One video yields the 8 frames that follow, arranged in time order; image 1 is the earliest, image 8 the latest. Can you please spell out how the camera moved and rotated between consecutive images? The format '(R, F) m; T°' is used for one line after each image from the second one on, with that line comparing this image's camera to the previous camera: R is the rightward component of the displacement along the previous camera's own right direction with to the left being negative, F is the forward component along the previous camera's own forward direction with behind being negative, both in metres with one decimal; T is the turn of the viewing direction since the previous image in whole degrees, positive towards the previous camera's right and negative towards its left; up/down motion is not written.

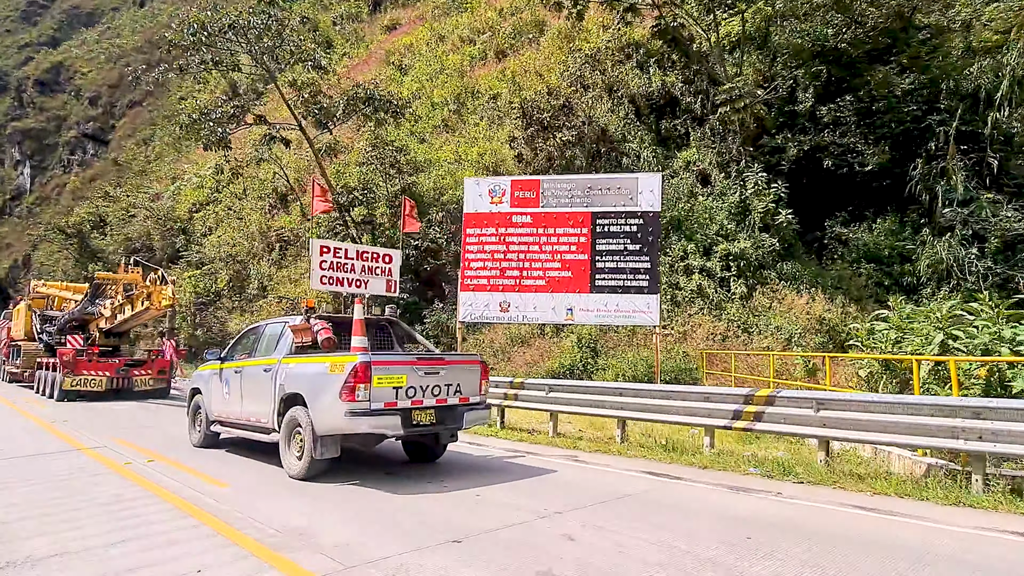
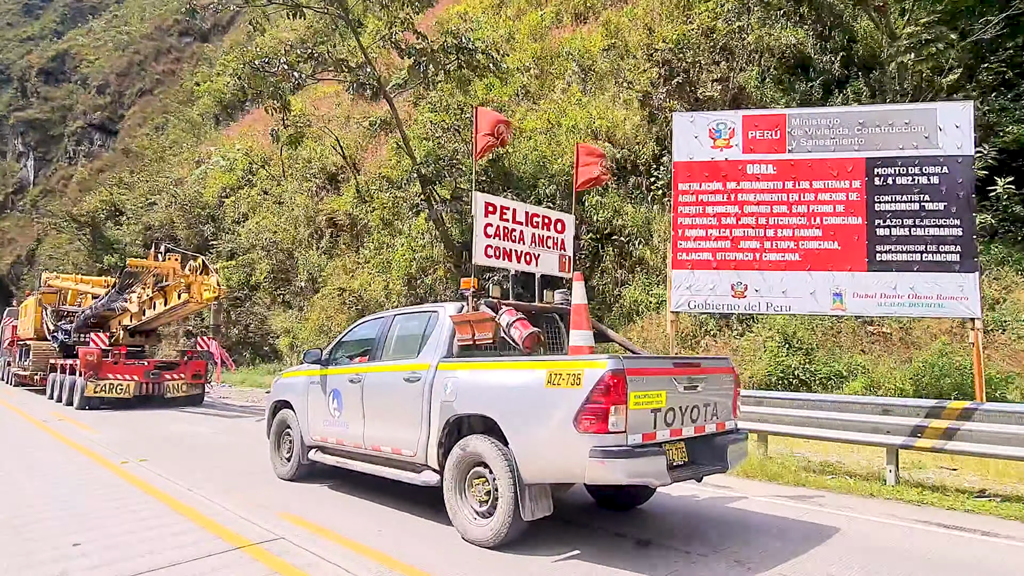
(-2.9, +3.5) m; 0°
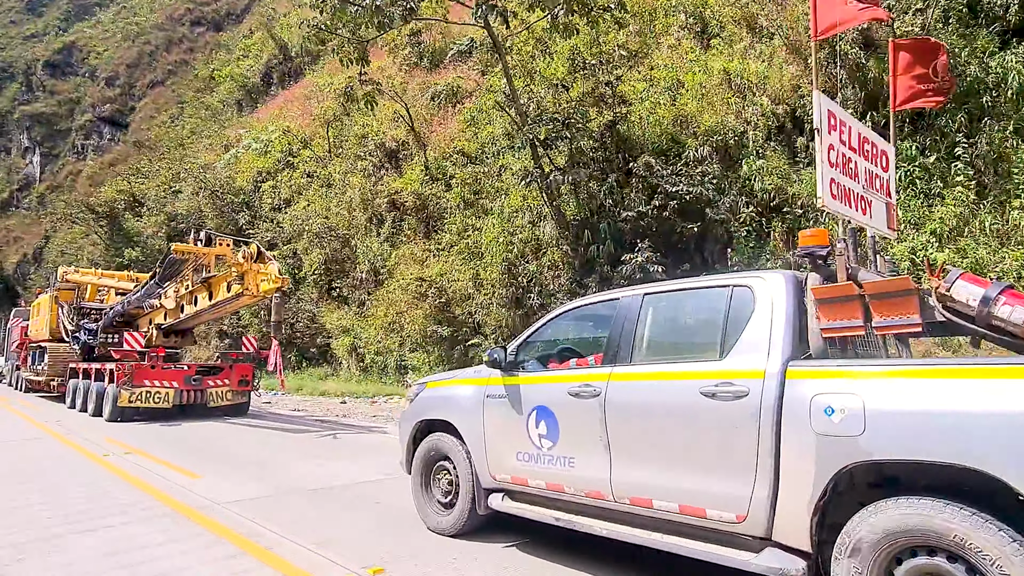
(-2.7, +3.1) m; 0°
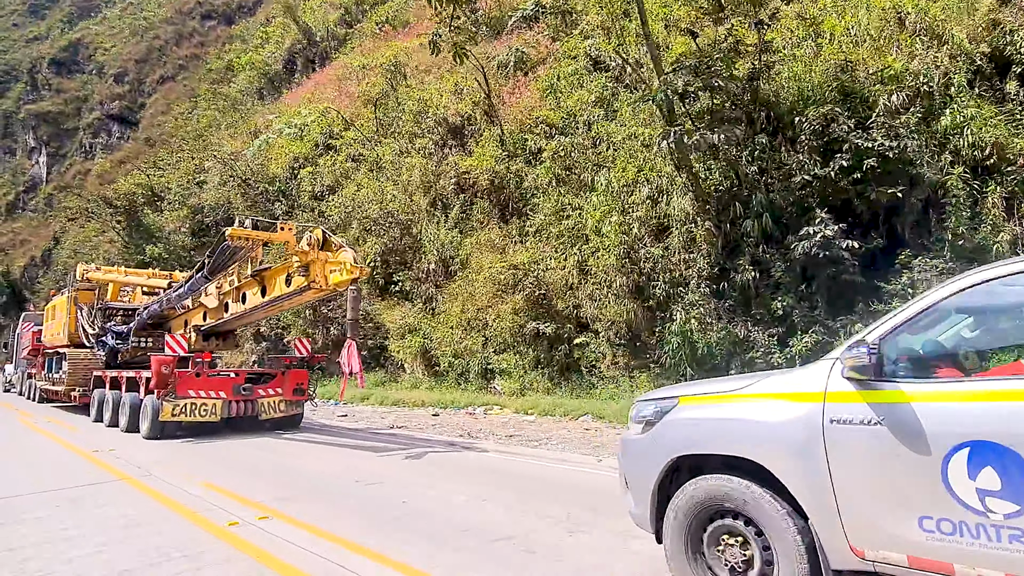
(-2.2, +2.6) m; 0°
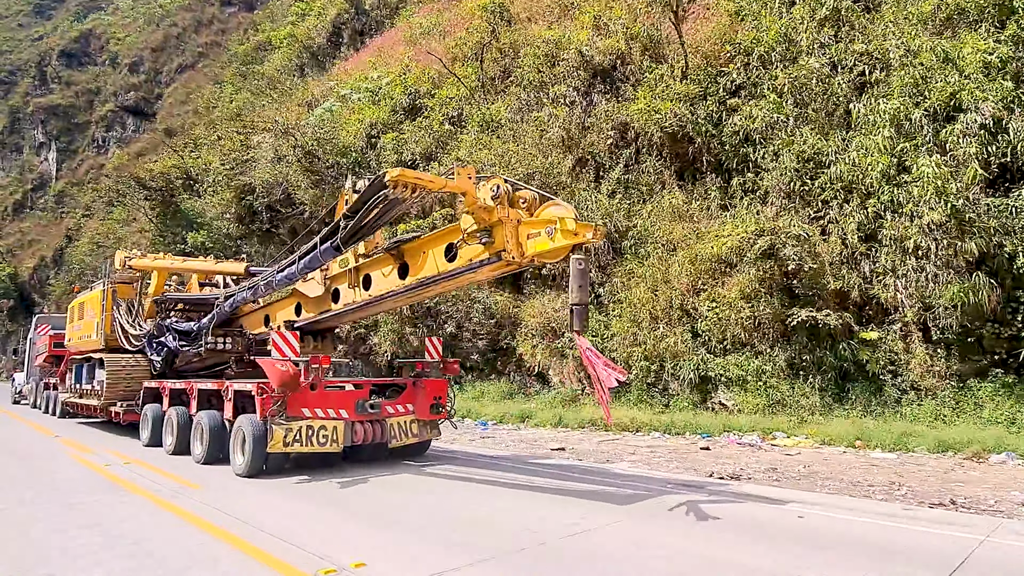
(-3.7, +4.3) m; 0°
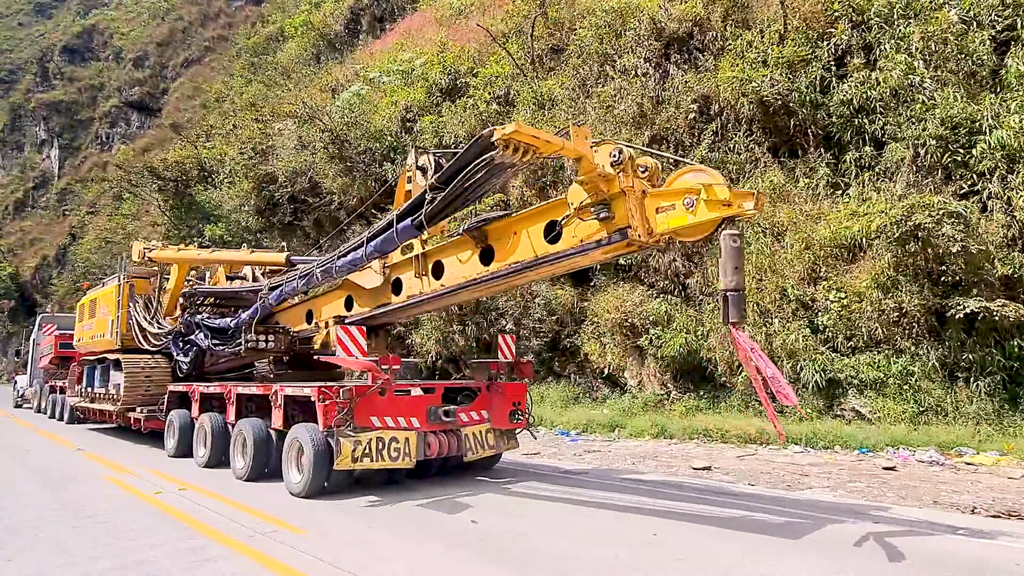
(-1.3, +1.6) m; 0°
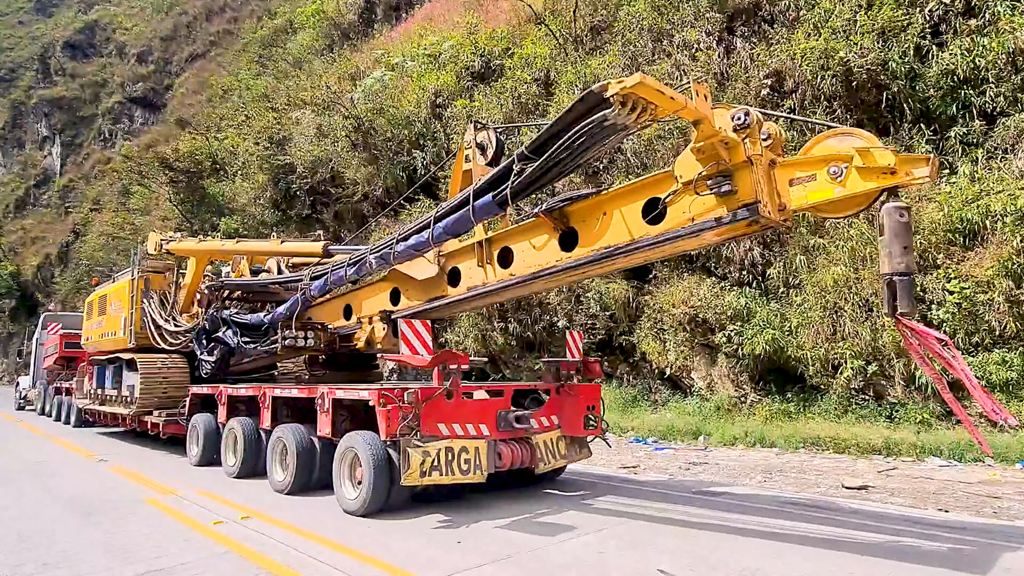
(-1.0, +1.1) m; 0°
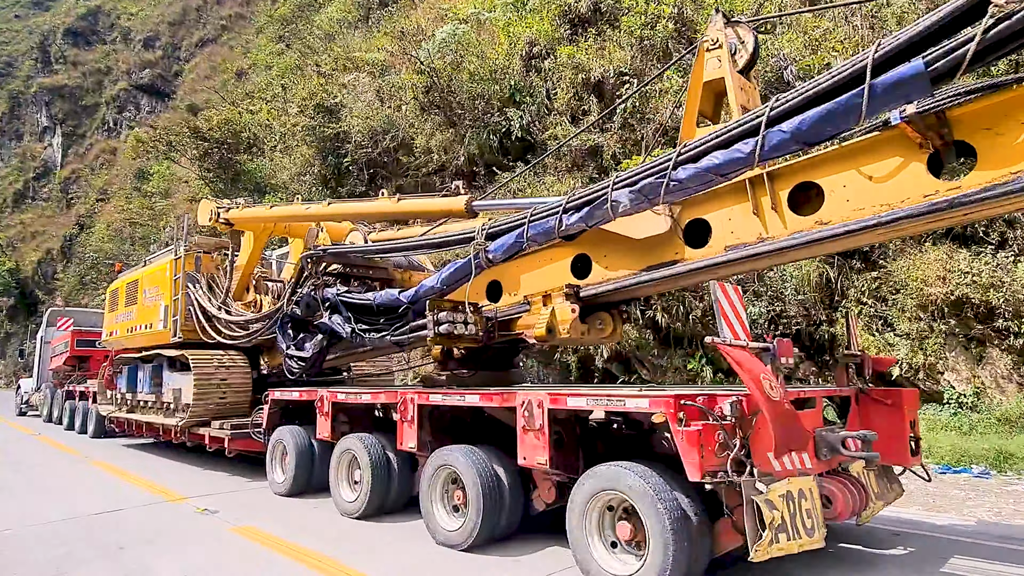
(-2.6, +3.0) m; 0°
